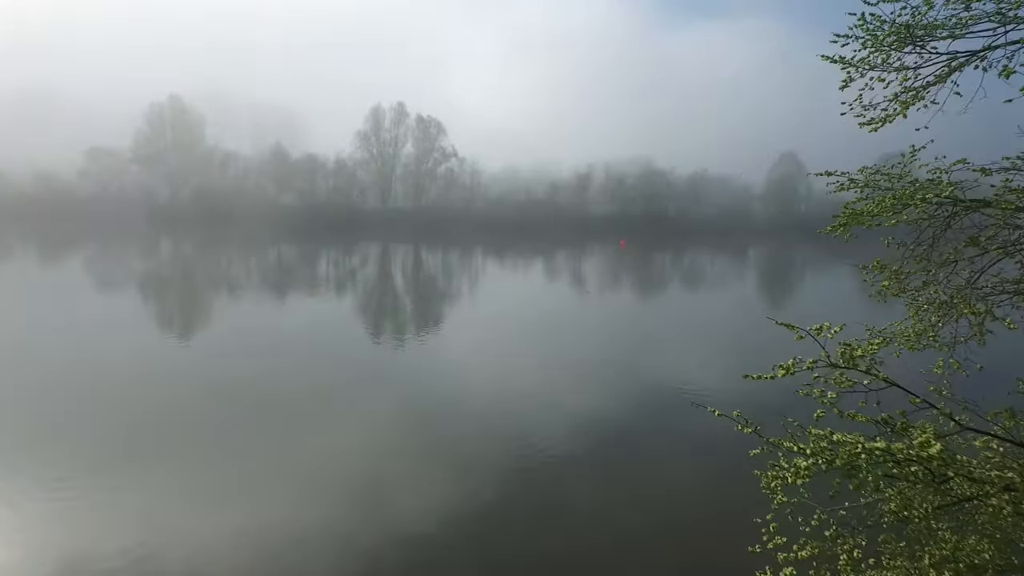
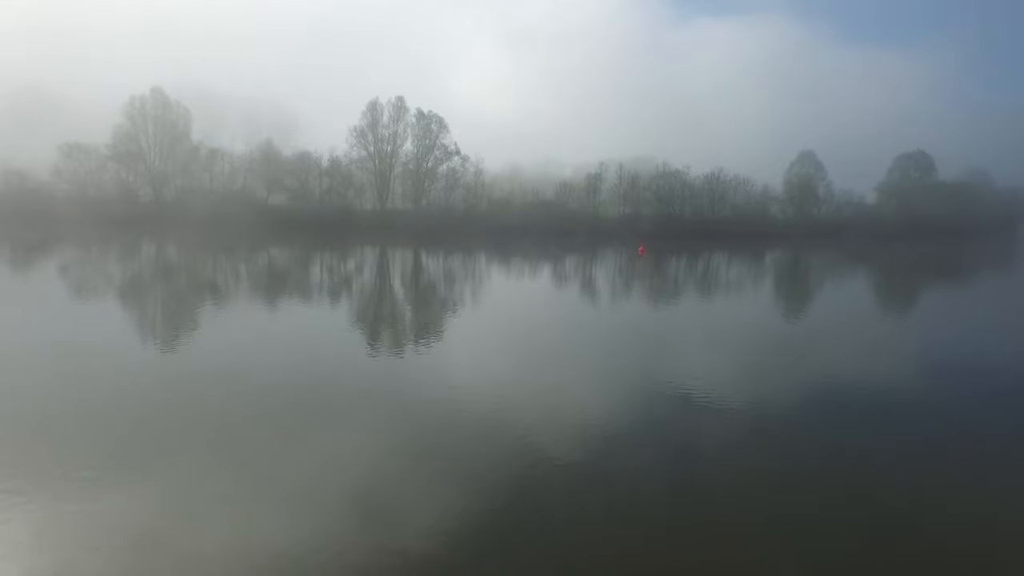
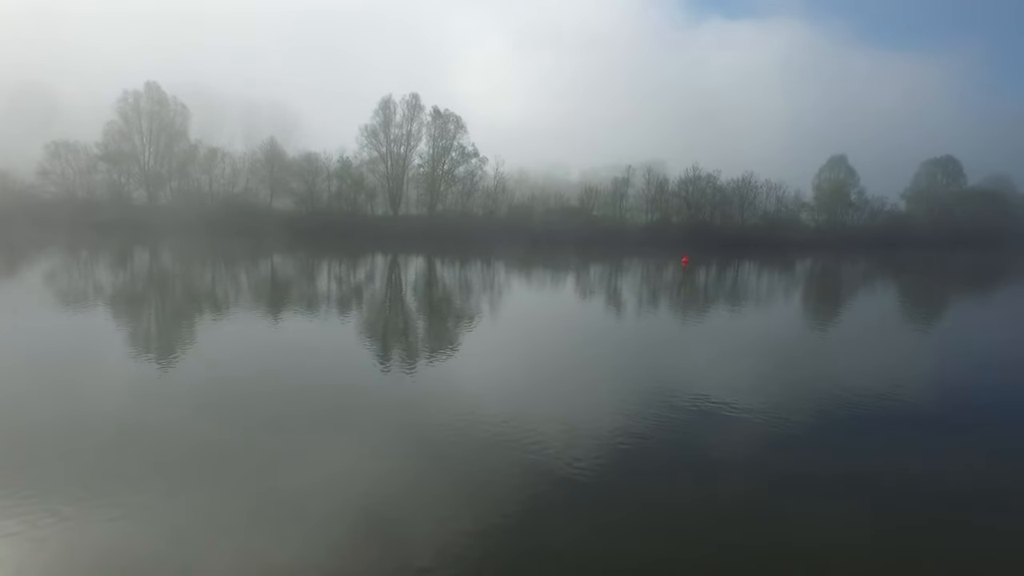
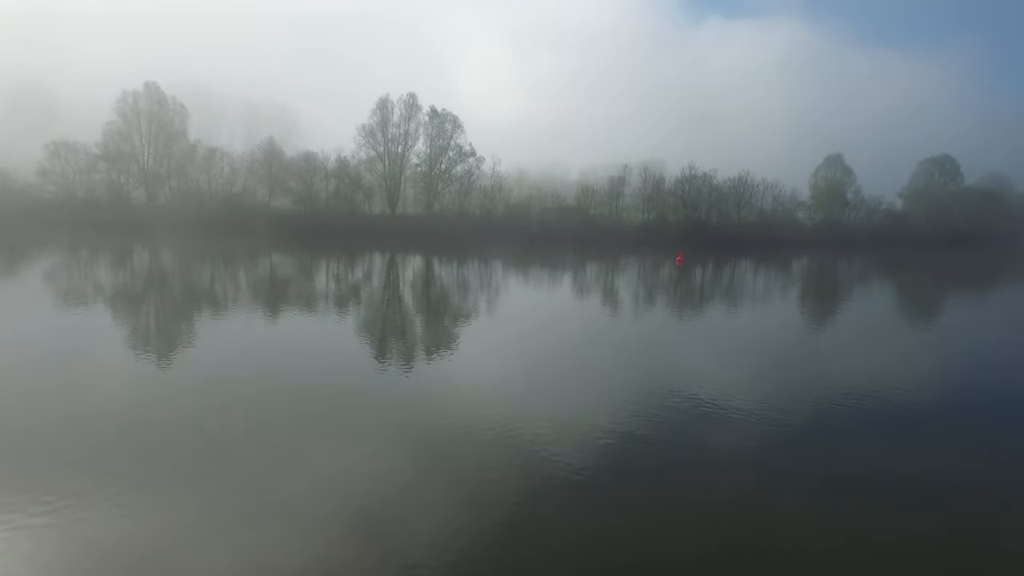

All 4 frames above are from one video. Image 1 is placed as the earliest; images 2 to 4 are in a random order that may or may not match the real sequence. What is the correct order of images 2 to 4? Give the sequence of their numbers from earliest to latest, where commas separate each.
2, 4, 3
